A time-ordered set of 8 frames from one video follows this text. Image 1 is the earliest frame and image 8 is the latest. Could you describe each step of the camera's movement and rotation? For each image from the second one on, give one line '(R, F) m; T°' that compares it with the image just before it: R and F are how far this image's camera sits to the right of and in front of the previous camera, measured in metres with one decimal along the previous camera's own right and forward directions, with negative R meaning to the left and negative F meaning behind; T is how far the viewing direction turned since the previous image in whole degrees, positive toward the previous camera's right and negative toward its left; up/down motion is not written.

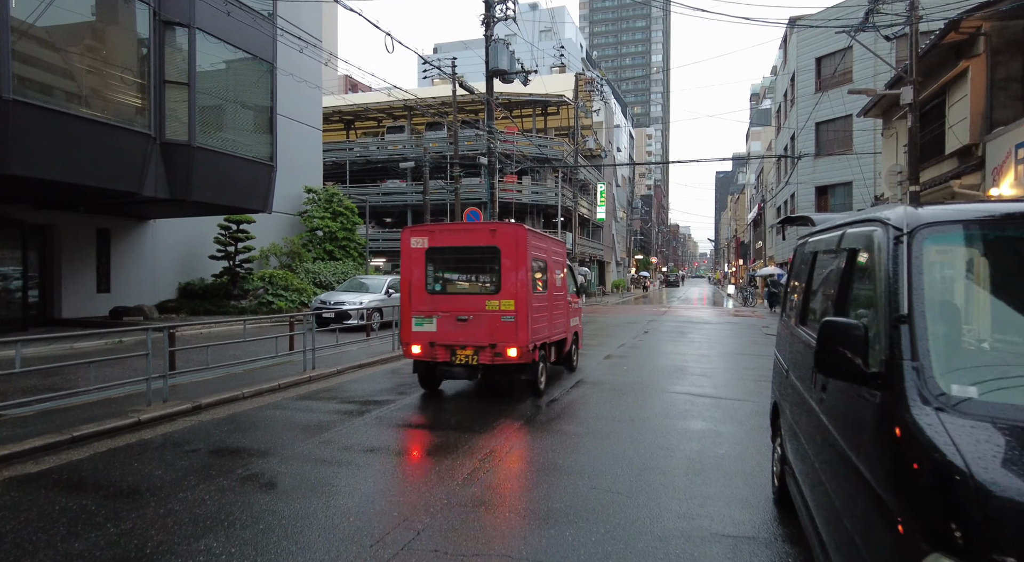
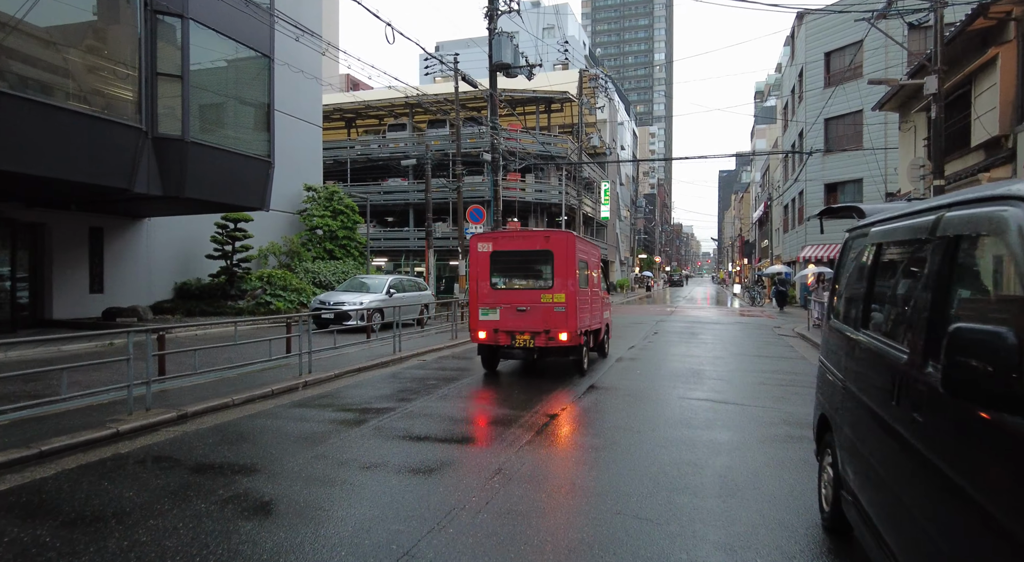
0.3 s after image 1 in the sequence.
(-0.1, +0.5) m; 0°
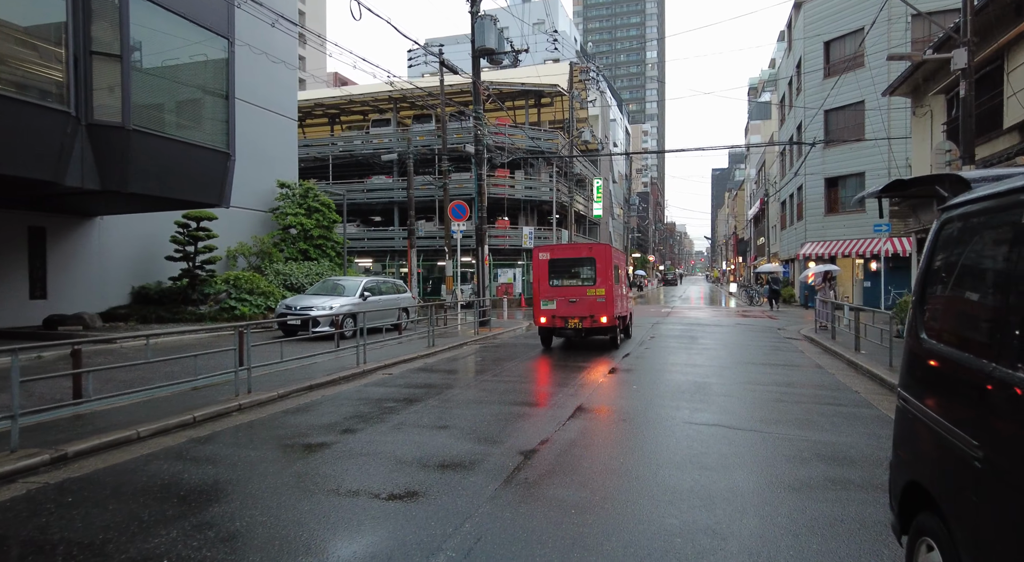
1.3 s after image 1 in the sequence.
(+0.3, +1.4) m; +1°
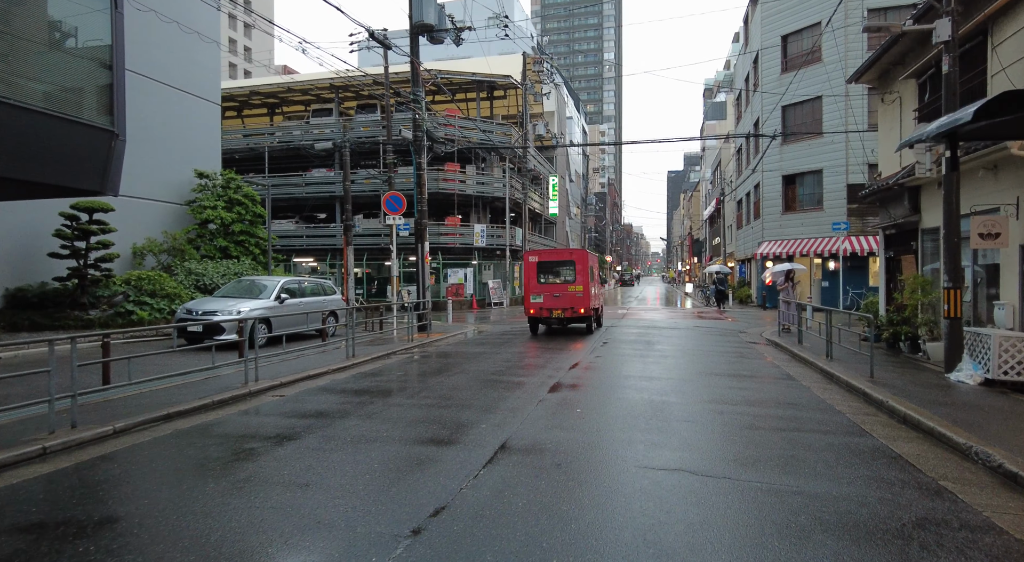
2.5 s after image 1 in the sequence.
(+0.5, +1.7) m; +4°
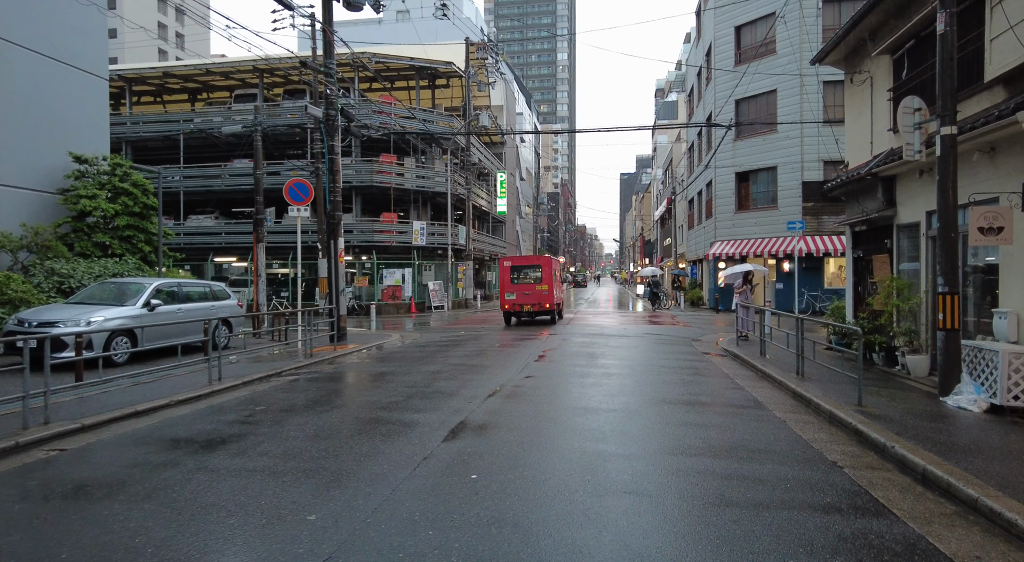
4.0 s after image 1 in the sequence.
(+0.7, +2.2) m; +4°
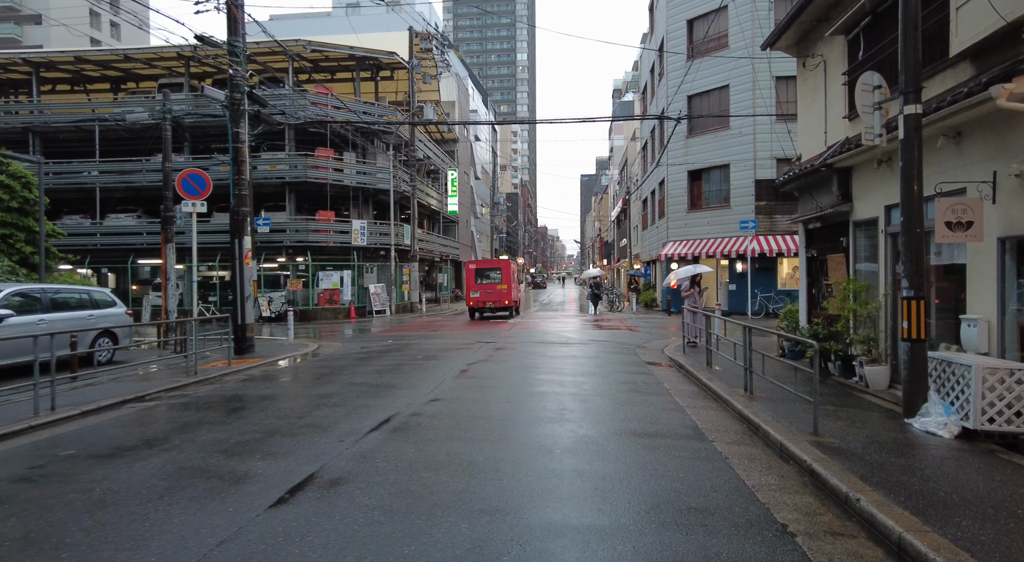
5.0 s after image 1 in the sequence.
(+0.8, +1.4) m; +4°
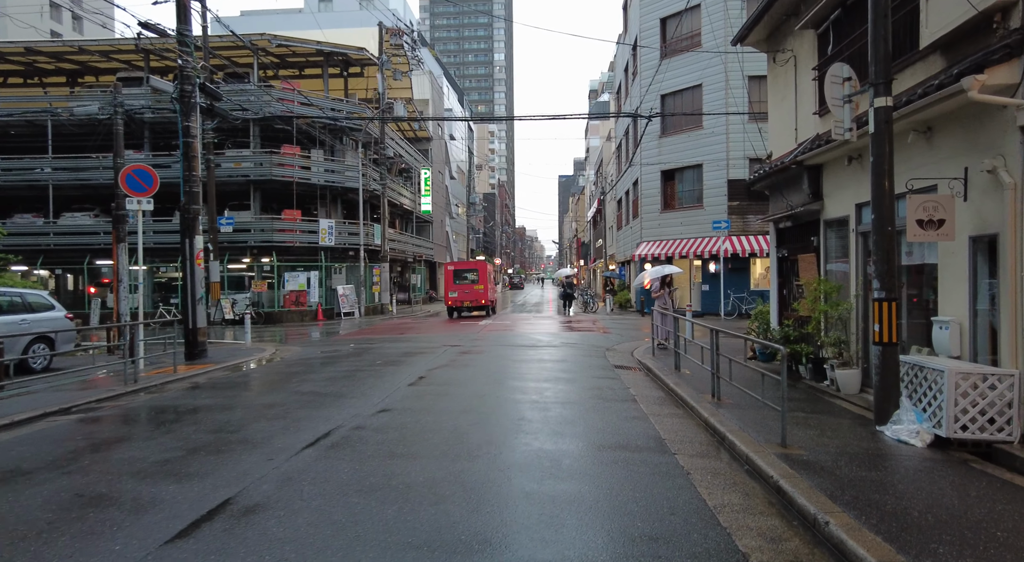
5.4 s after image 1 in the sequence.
(+0.3, +0.5) m; +2°
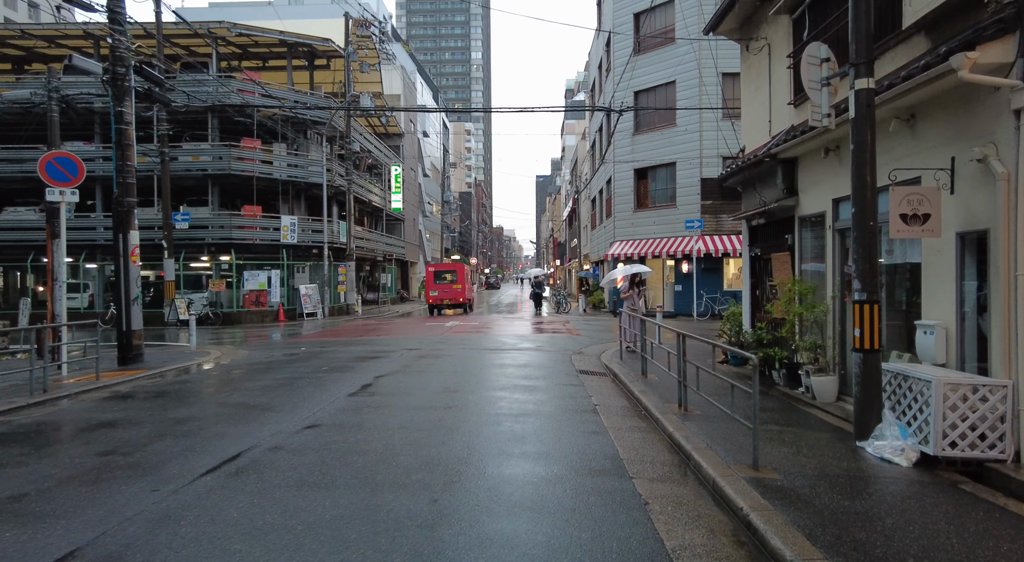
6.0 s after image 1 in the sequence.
(+0.4, +0.8) m; +2°
